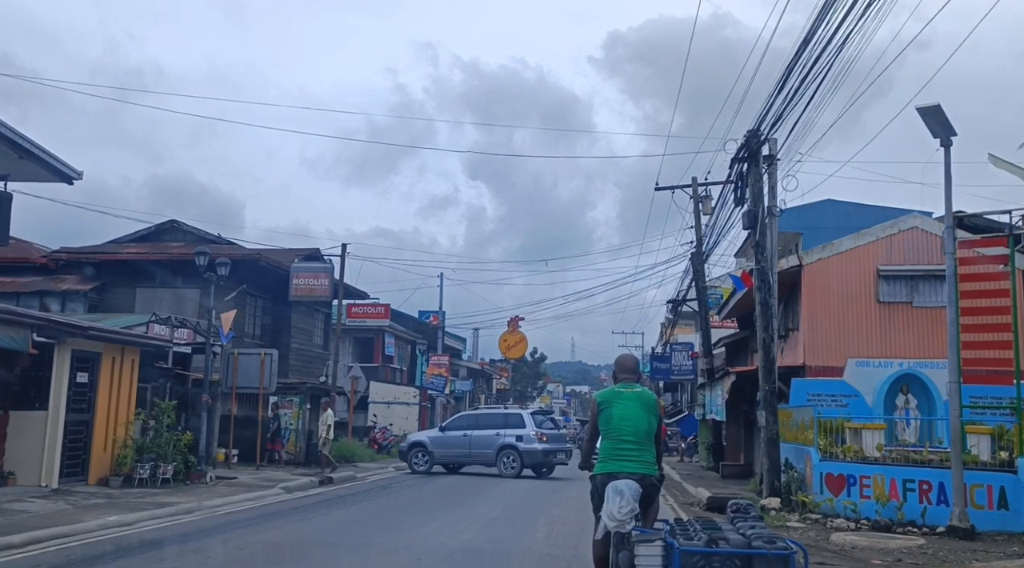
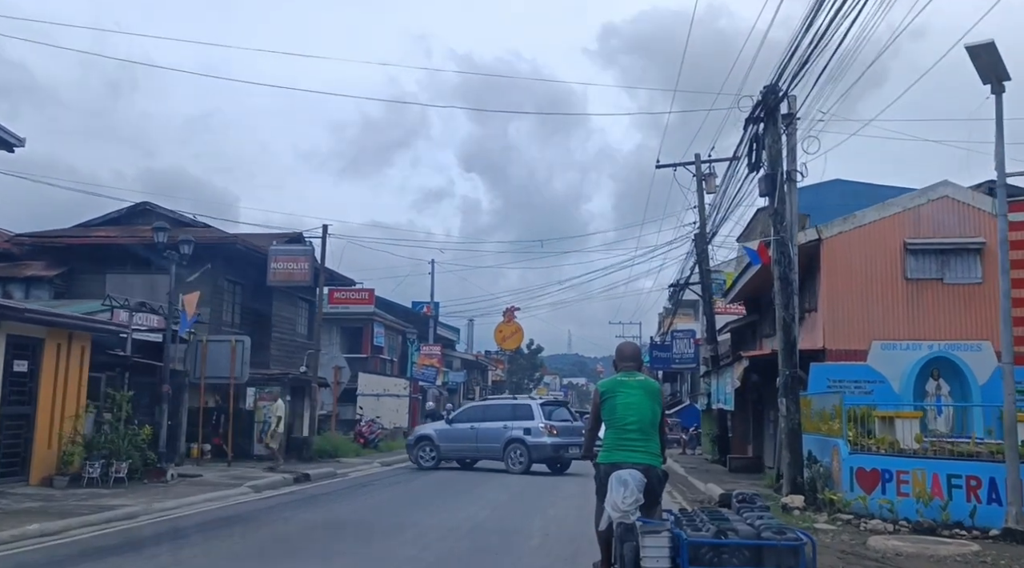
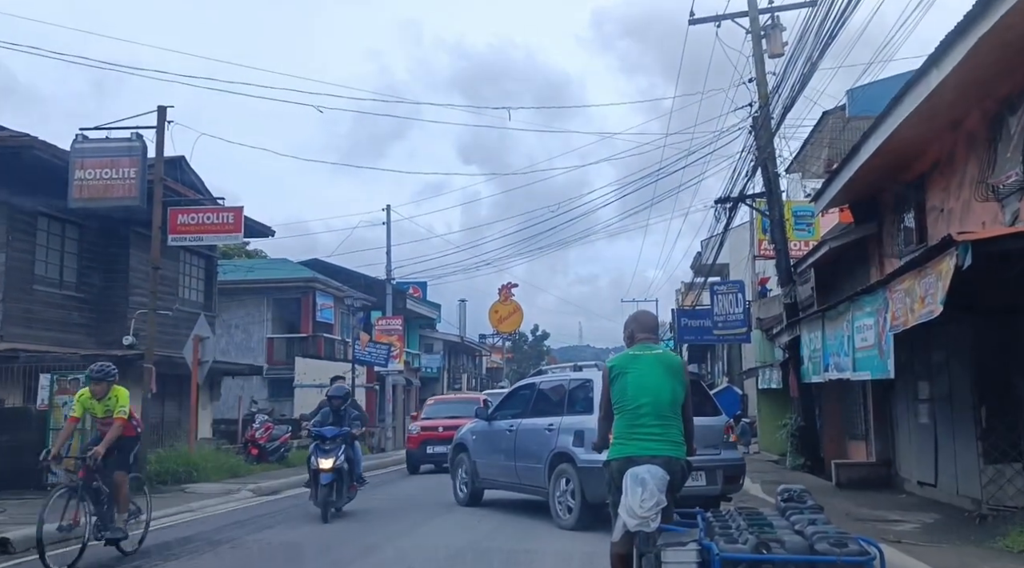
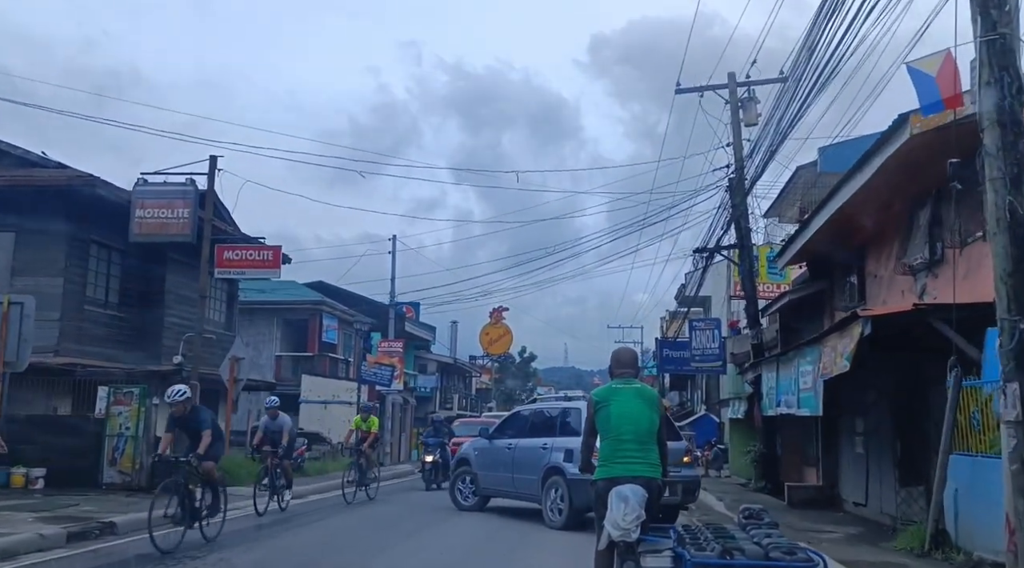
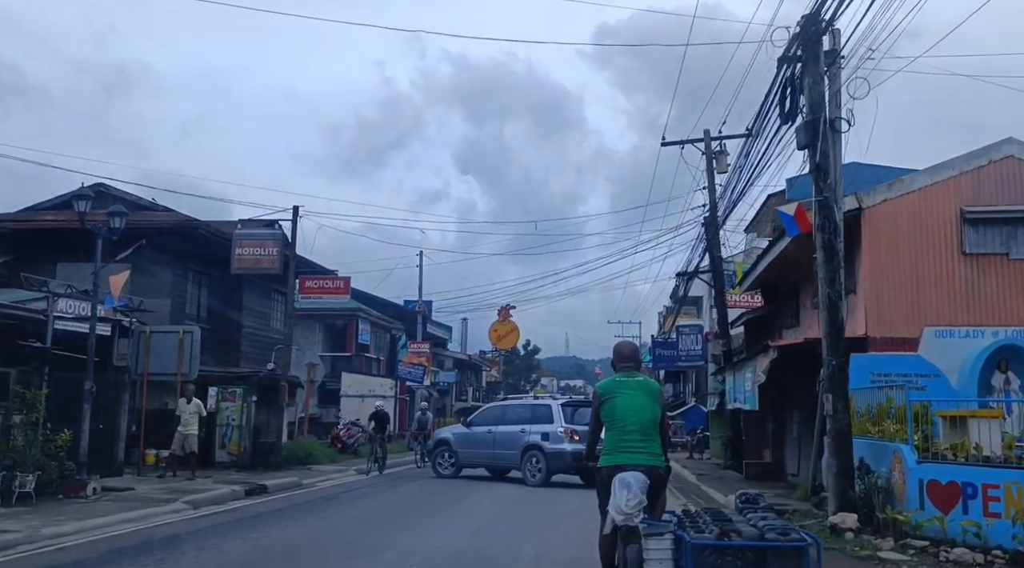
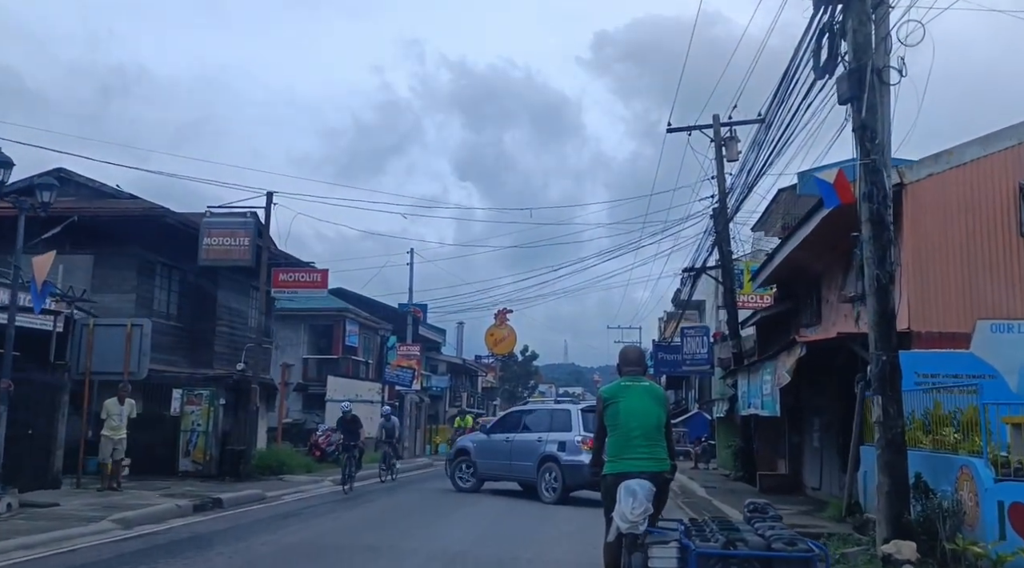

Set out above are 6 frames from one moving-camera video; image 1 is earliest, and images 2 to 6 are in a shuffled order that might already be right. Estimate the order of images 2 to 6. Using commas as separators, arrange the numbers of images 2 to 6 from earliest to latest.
2, 5, 6, 4, 3
